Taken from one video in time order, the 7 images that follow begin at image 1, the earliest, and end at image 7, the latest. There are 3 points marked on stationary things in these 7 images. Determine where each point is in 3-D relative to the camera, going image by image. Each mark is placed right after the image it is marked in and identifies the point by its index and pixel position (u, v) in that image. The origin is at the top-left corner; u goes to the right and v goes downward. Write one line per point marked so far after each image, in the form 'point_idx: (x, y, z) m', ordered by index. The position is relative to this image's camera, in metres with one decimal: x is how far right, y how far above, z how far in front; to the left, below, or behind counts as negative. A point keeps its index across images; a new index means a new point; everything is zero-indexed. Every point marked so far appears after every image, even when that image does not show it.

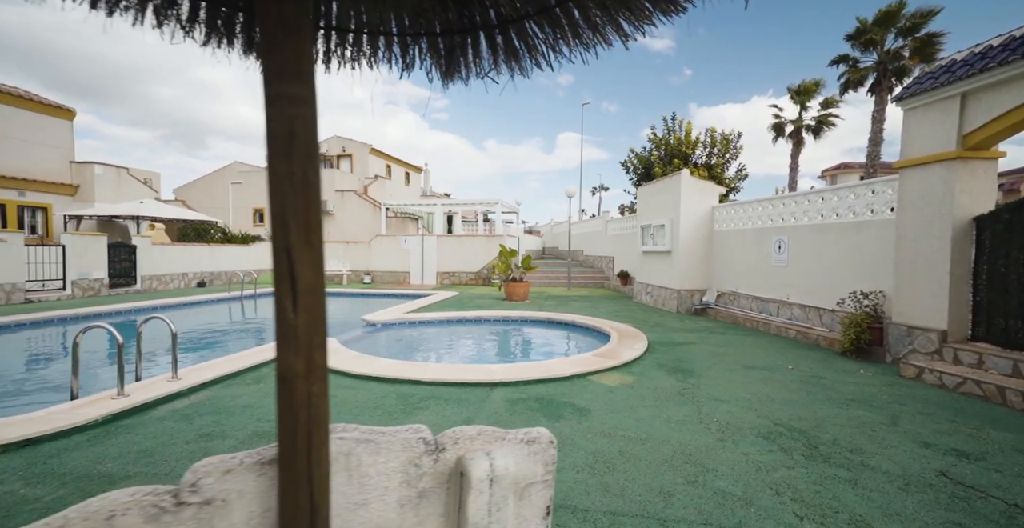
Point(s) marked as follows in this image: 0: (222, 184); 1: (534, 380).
0: (-11.9, +3.3, +18.7) m
1: (+0.2, -1.1, +4.3) m
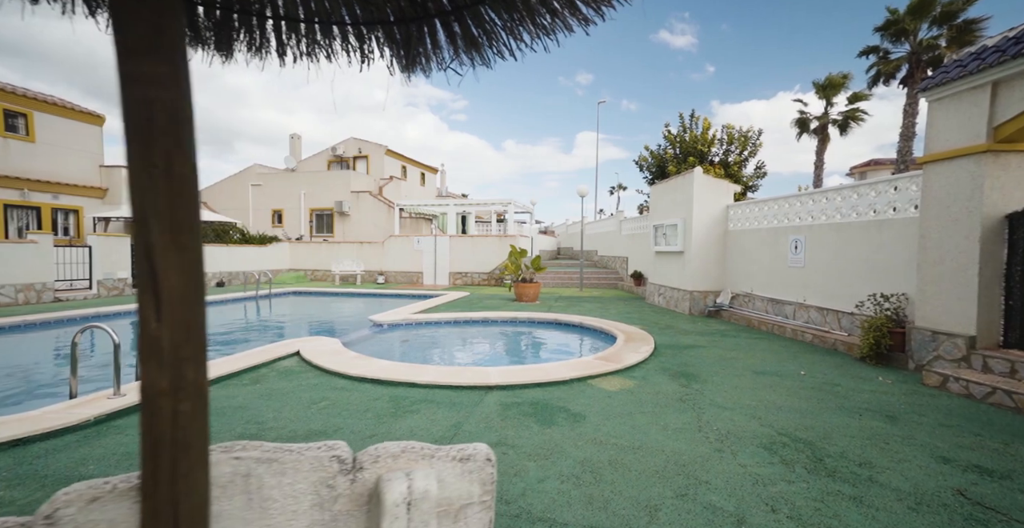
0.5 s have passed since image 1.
0: (-11.3, +3.3, +19.1) m
1: (+0.2, -1.1, +4.2) m
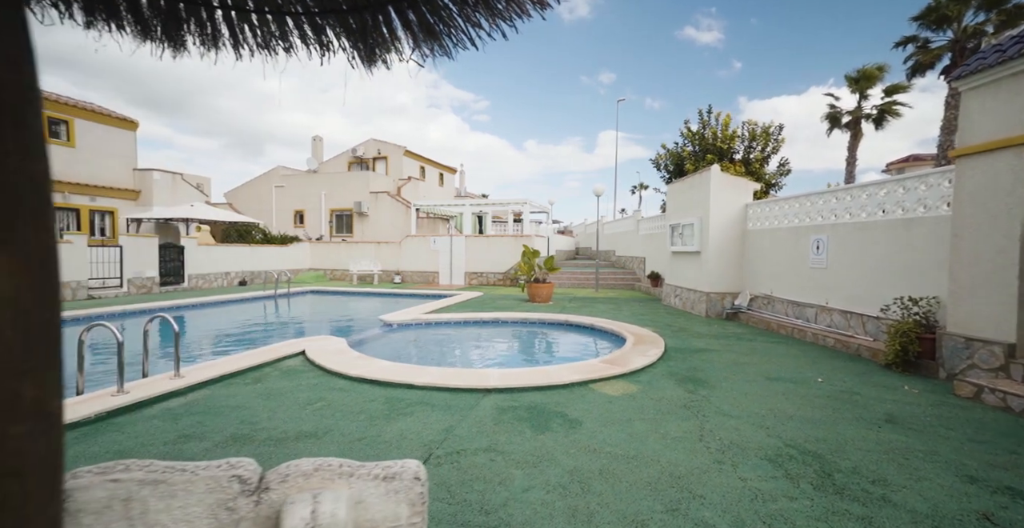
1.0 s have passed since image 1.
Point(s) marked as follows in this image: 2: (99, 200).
0: (-10.5, +3.3, +19.6) m
1: (+0.2, -1.1, +4.1) m
2: (-13.6, +2.1, +15.2) m
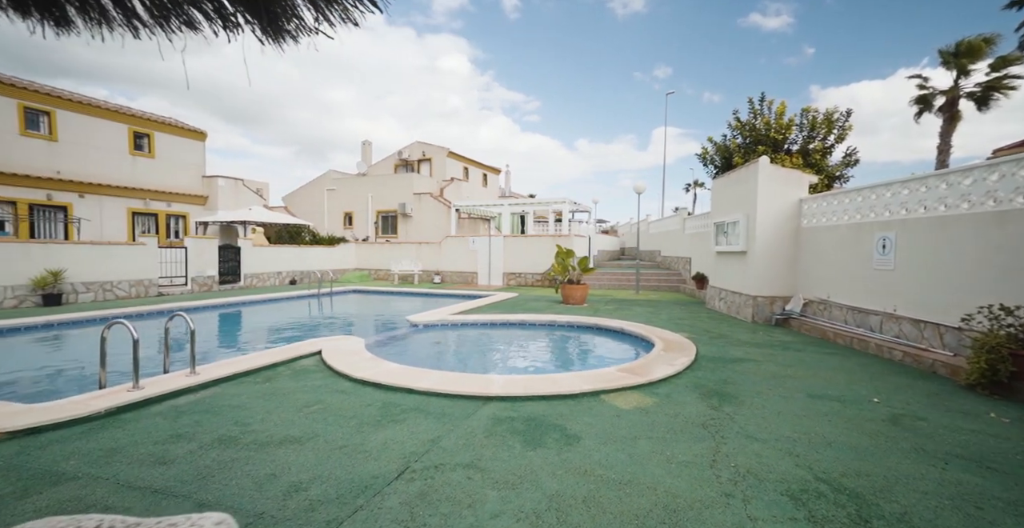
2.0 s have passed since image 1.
0: (-8.6, +3.3, +20.4) m
1: (+0.2, -1.1, +3.8) m
2: (-12.2, +2.1, +16.4) m
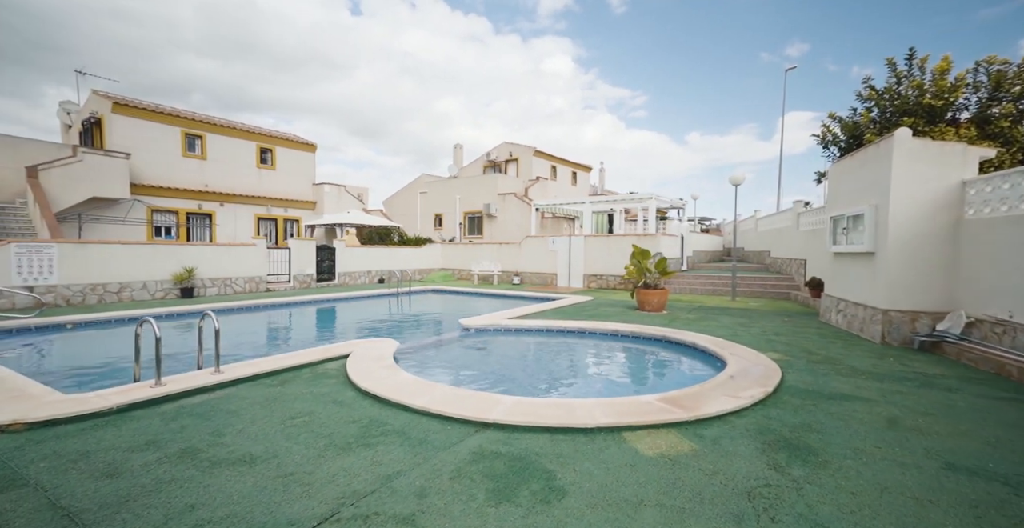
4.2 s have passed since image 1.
0: (-4.6, +3.3, +21.3) m
1: (+0.2, -1.1, +3.1) m
2: (-9.0, +2.2, +18.3) m
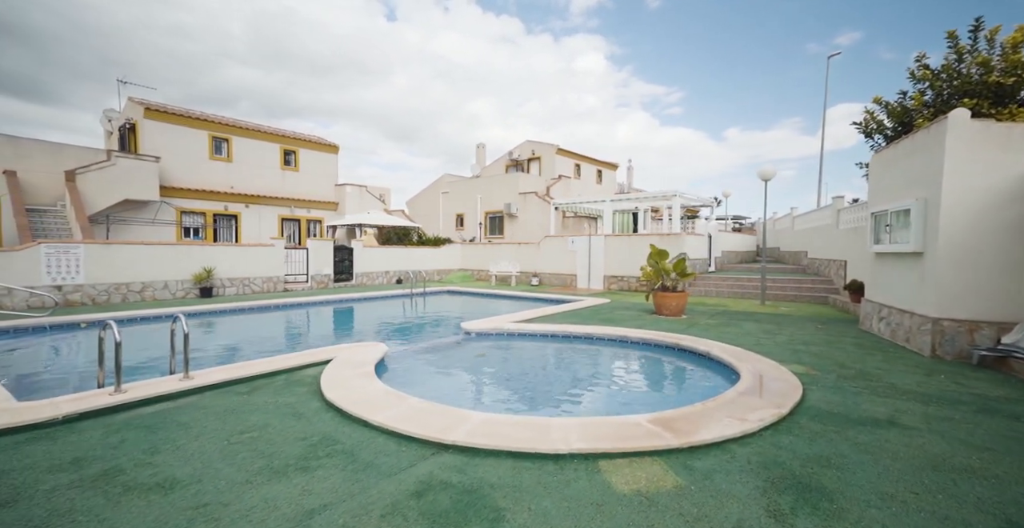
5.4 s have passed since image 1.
0: (-3.5, +3.2, +21.2) m
1: (-0.1, -1.1, +2.7) m
2: (-8.1, +2.1, +18.5) m
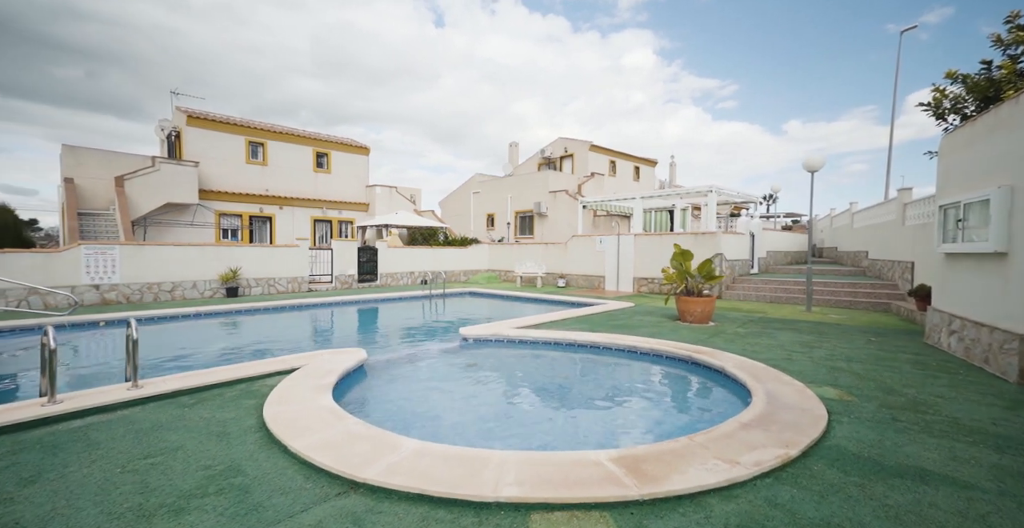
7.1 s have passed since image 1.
0: (-2.0, +3.2, +21.0) m
1: (-0.5, -1.1, +2.2) m
2: (-6.9, +2.1, +18.7) m
